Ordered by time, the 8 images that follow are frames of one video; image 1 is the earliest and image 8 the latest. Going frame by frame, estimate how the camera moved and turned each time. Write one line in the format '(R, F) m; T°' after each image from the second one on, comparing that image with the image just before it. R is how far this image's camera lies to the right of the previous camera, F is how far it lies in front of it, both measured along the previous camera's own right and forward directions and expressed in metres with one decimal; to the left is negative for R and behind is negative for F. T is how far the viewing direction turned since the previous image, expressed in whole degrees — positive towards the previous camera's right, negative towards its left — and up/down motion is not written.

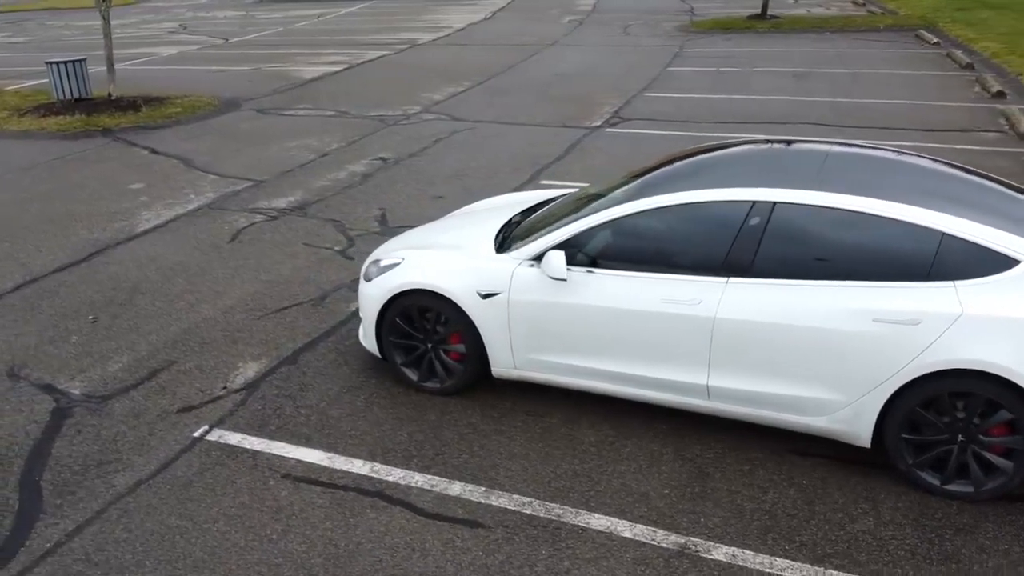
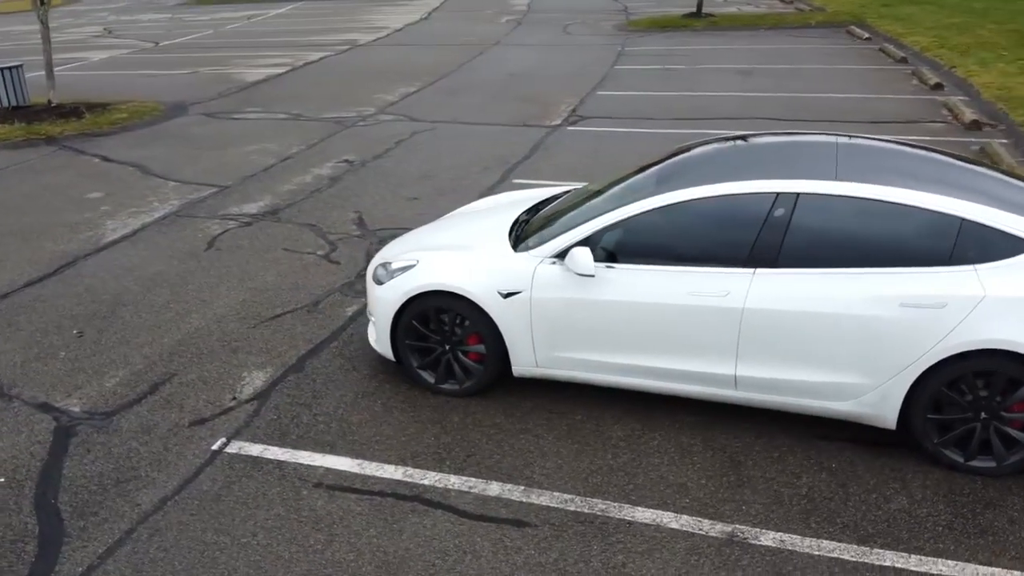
(-0.5, 0.0) m; +5°
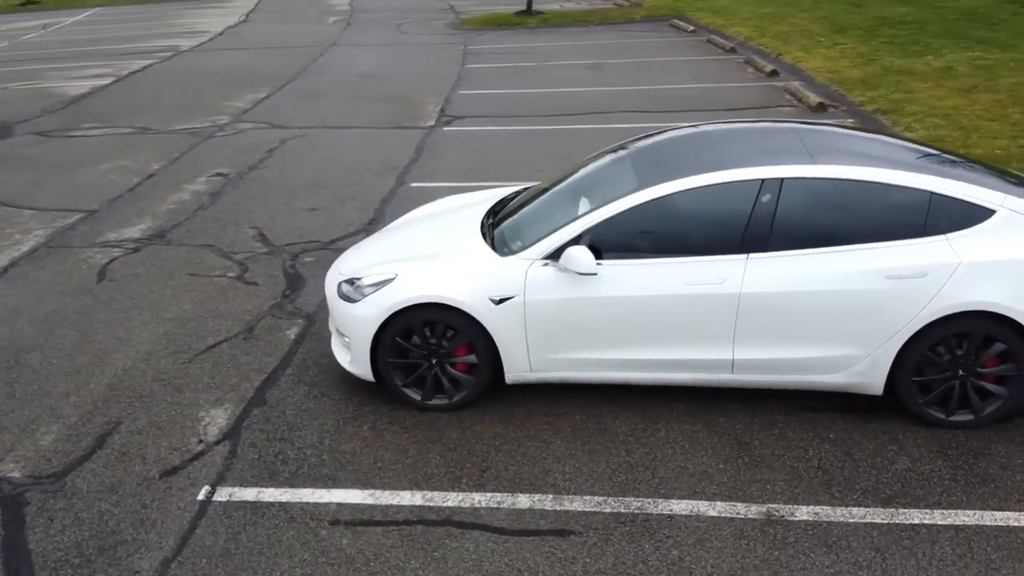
(-0.9, +0.2) m; +11°
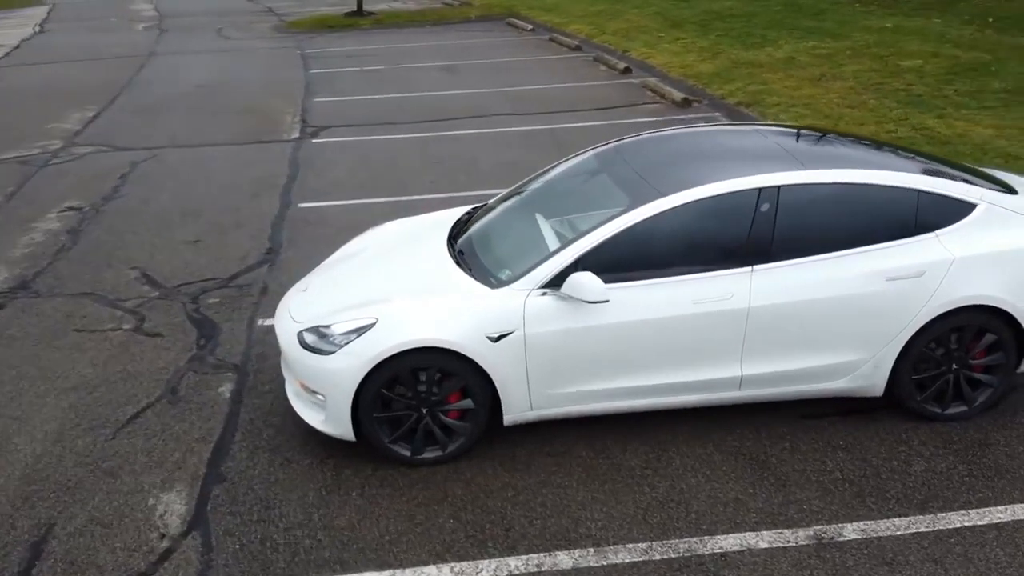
(-0.8, +0.5) m; +11°
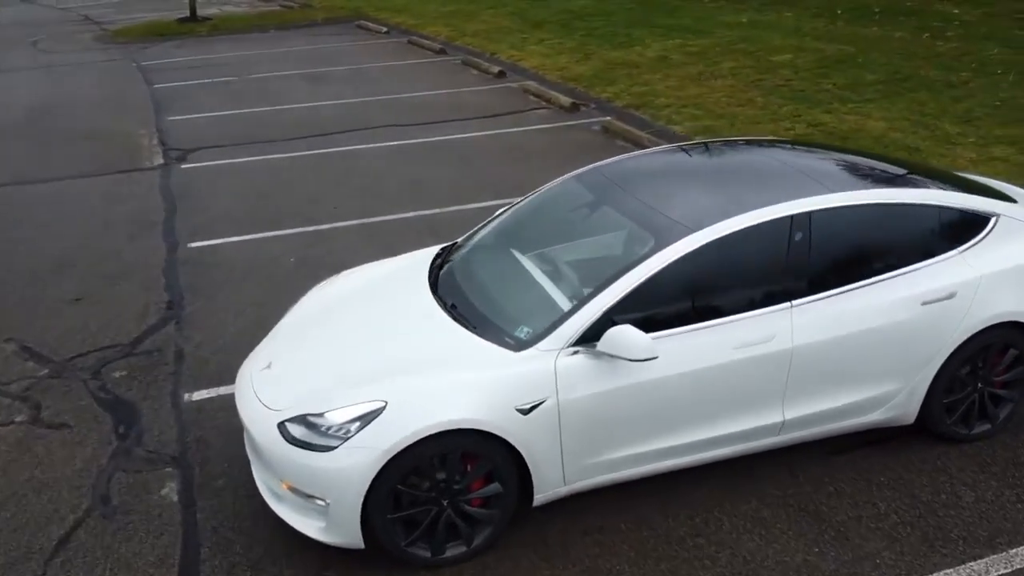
(-0.8, +0.7) m; +10°
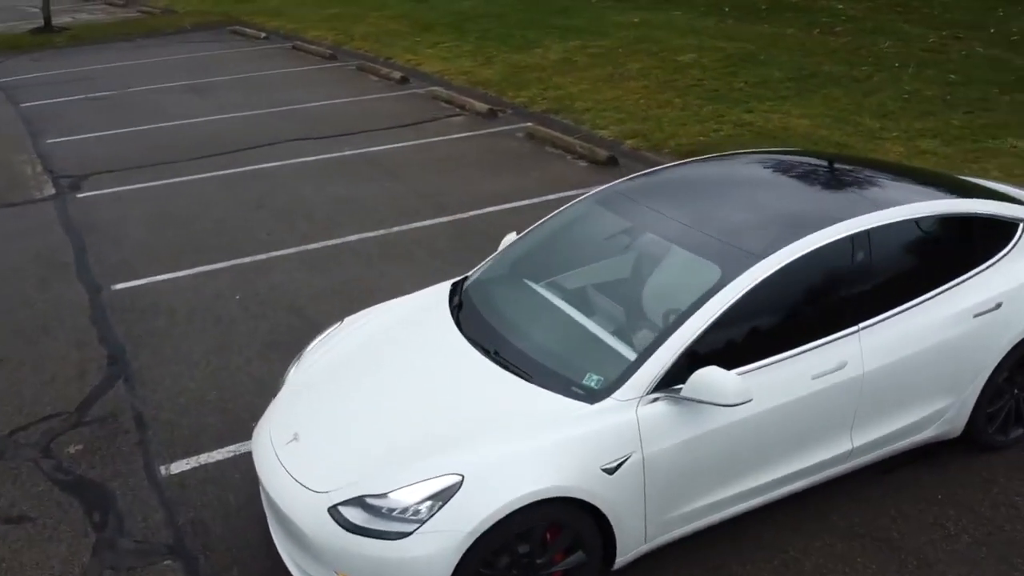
(-0.8, +0.4) m; +8°
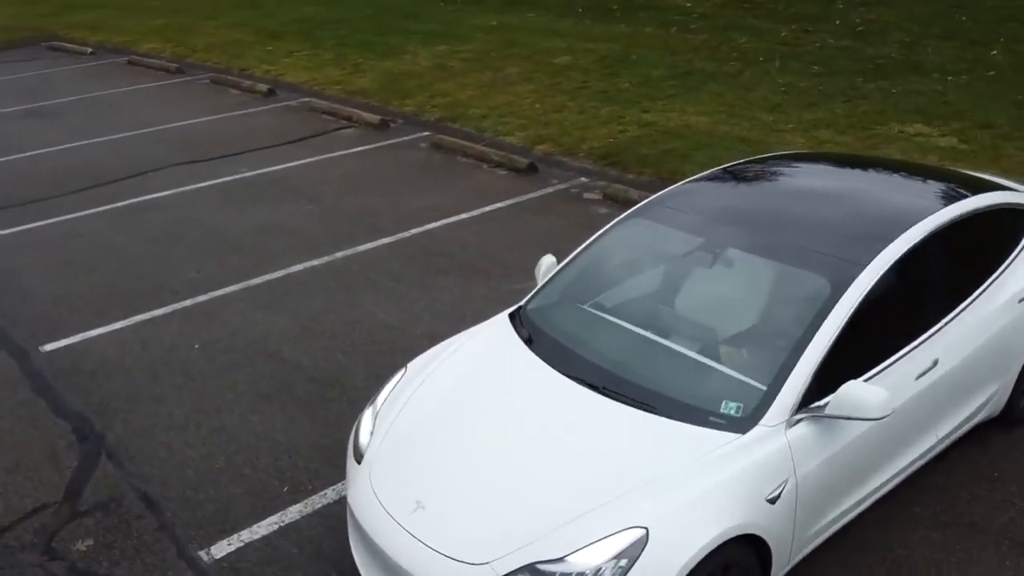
(-1.2, +0.3) m; +12°
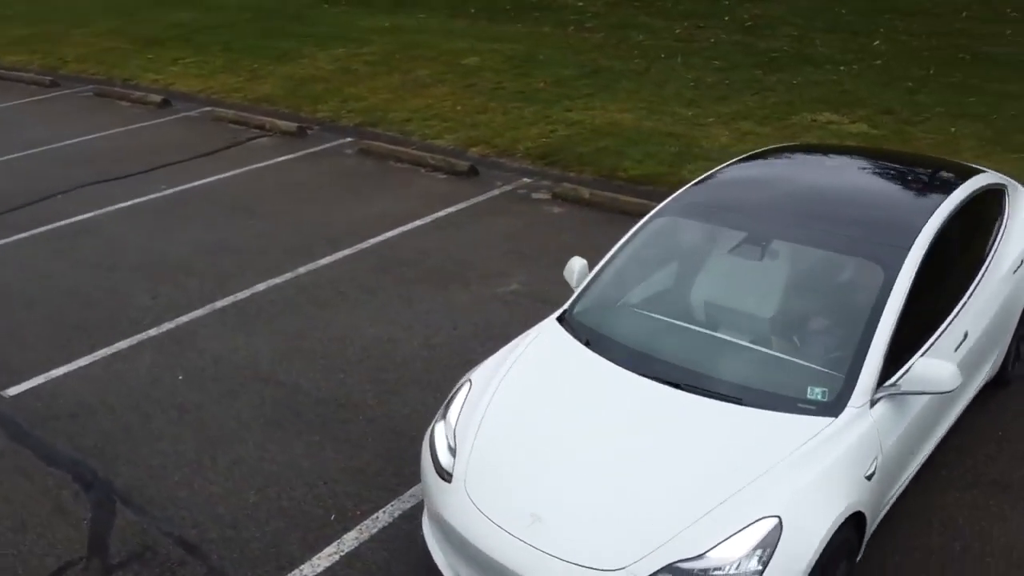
(-0.9, +0.1) m; +9°
